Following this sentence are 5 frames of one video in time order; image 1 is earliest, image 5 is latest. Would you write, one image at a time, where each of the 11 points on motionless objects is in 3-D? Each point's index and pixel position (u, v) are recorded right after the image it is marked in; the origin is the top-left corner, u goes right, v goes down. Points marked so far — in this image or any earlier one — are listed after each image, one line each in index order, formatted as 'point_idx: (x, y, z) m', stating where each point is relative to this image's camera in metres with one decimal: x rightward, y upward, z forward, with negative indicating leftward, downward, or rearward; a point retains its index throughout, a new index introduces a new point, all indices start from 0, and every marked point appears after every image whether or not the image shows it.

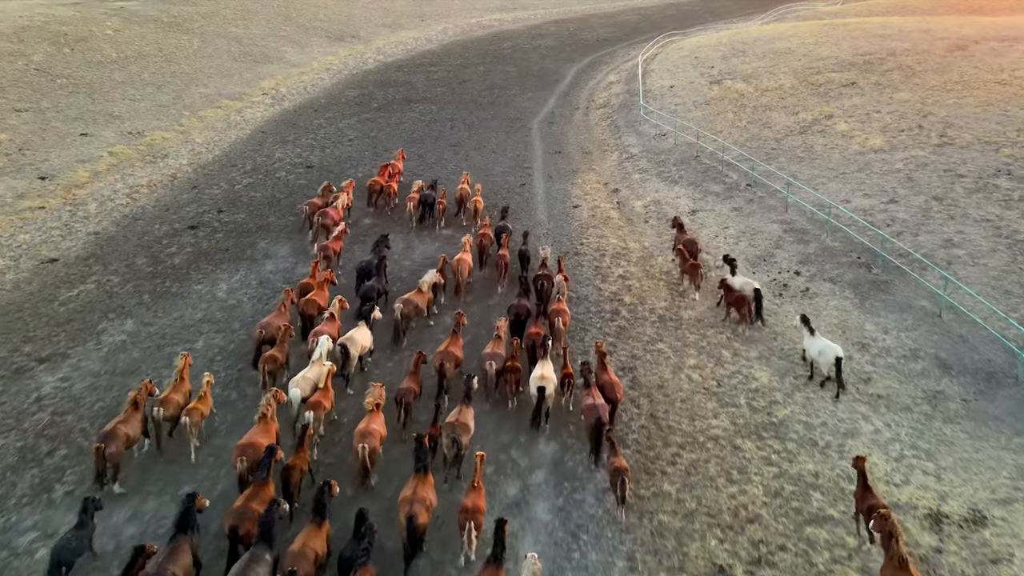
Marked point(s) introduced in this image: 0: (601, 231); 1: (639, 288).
0: (+2.7, +1.8, +19.8) m
1: (+3.3, 0.0, +16.4) m
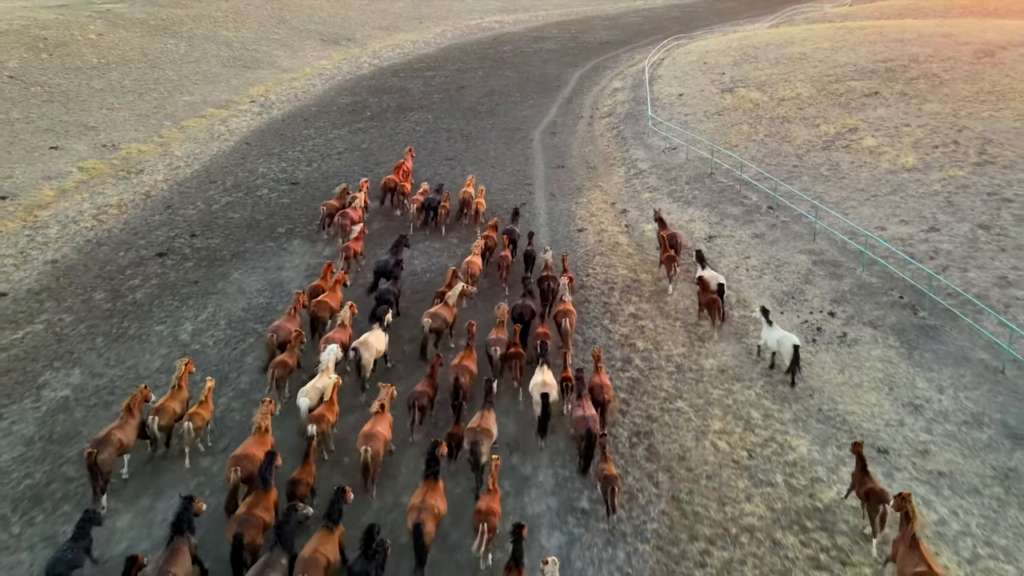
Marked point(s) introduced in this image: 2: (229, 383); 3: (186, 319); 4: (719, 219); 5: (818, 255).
0: (+2.7, +0.8, +18.0) m
1: (+3.2, -1.0, +14.6) m
2: (-5.8, -1.9, +13.1) m
3: (-7.8, -0.7, +15.2) m
4: (+6.2, +2.1, +19.1) m
5: (+7.8, +0.8, +16.3) m
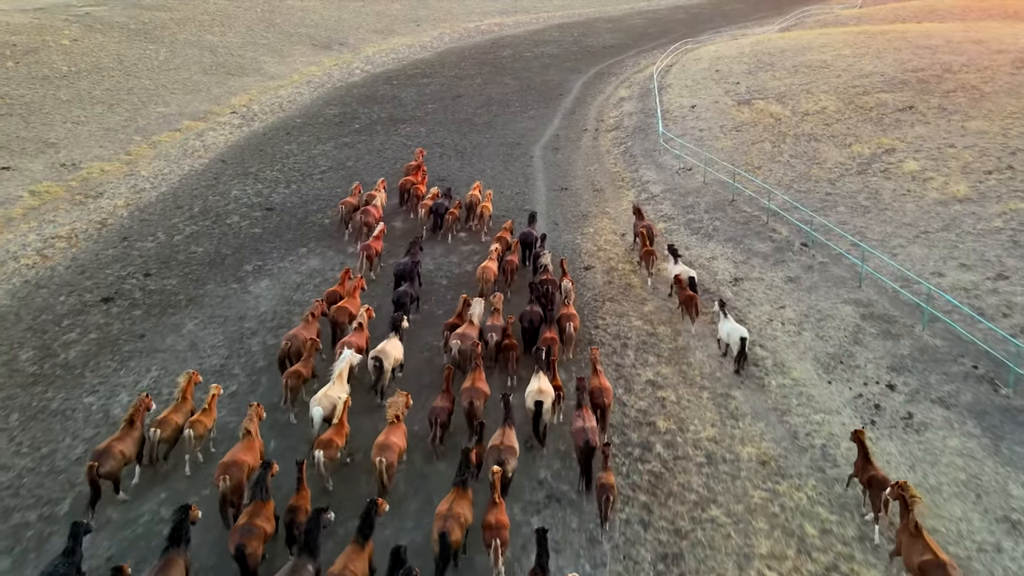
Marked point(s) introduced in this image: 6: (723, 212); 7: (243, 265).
0: (+2.6, -0.4, +15.6) m
1: (+3.1, -2.2, +12.2) m
2: (-5.9, -3.2, +10.7) m
3: (-7.9, -2.0, +12.8) m
4: (+6.1, +0.8, +16.7) m
5: (+7.7, -0.4, +13.9) m
6: (+6.3, +2.3, +19.1) m
7: (-7.5, +0.7, +17.9) m
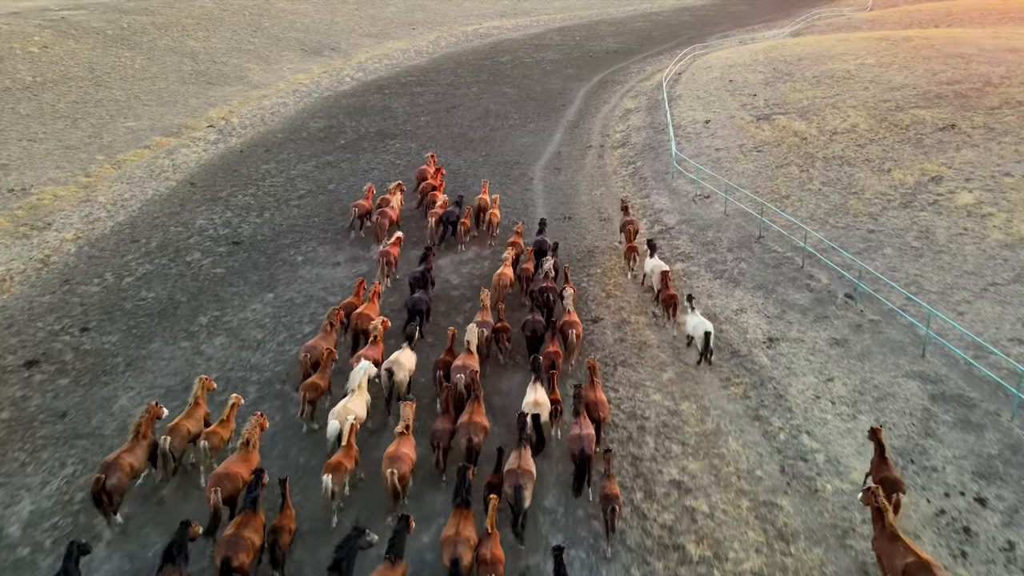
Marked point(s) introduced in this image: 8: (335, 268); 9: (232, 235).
0: (+2.5, -1.7, +13.2) m
1: (+3.0, -3.5, +9.8) m
2: (-6.0, -4.5, +8.4) m
3: (-8.0, -3.3, +10.5) m
4: (+6.0, -0.5, +14.4) m
5: (+7.6, -1.7, +11.5) m
6: (+6.2, +1.0, +16.7) m
7: (-7.6, -0.7, +15.5) m
8: (-5.0, +0.6, +18.0) m
9: (-8.7, +1.7, +19.9) m
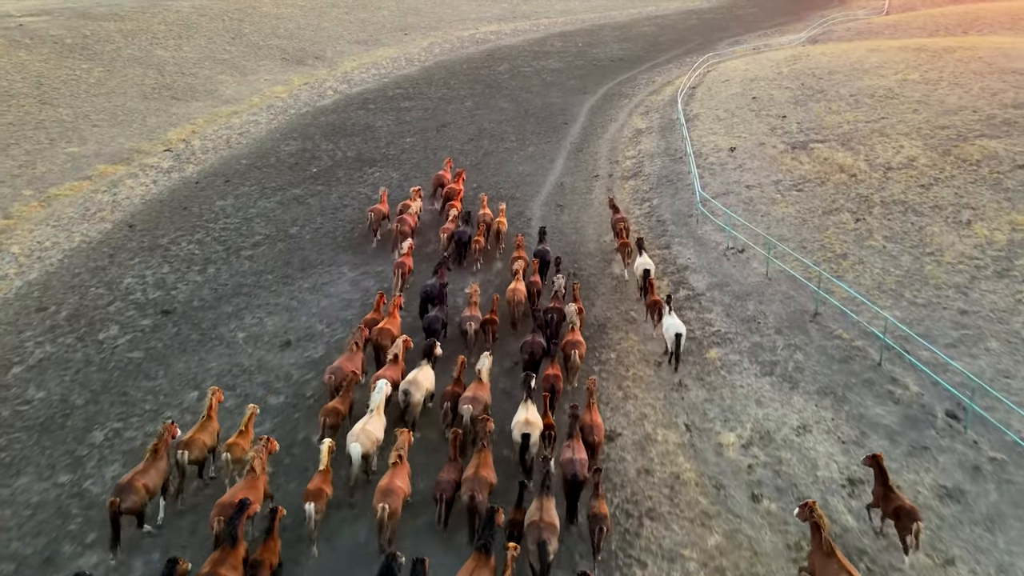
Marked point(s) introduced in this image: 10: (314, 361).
0: (+2.4, -3.7, +9.6) m
1: (+2.8, -5.5, +6.3) m
2: (-6.2, -6.4, +4.8) m
3: (-8.1, -5.2, +6.9) m
4: (+5.8, -2.4, +10.8) m
5: (+7.4, -3.7, +7.9) m
6: (+6.0, -1.0, +13.1) m
7: (-7.8, -2.6, +11.9) m
8: (-5.2, -1.3, +14.4) m
9: (-8.9, -0.3, +16.3) m
10: (-4.4, -1.6, +14.0) m
